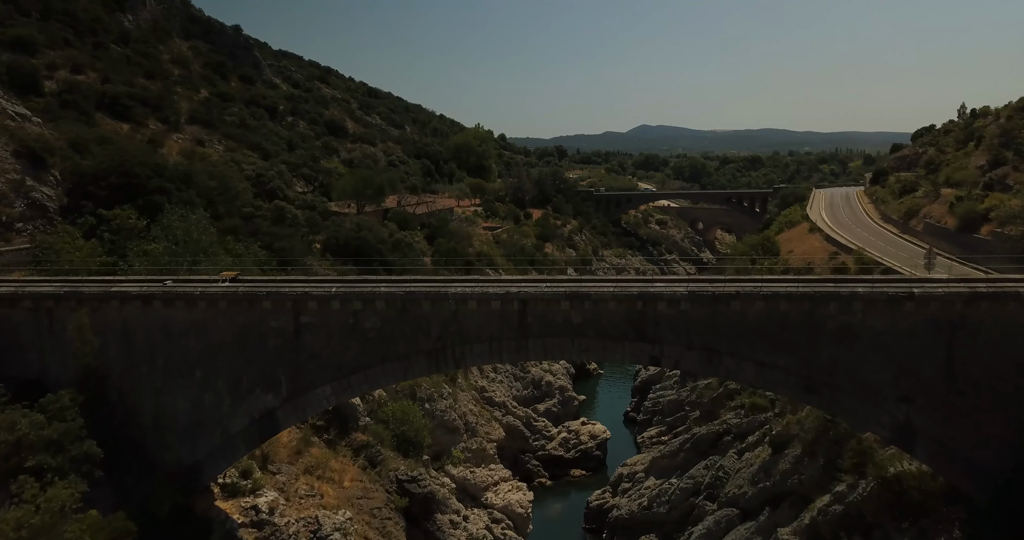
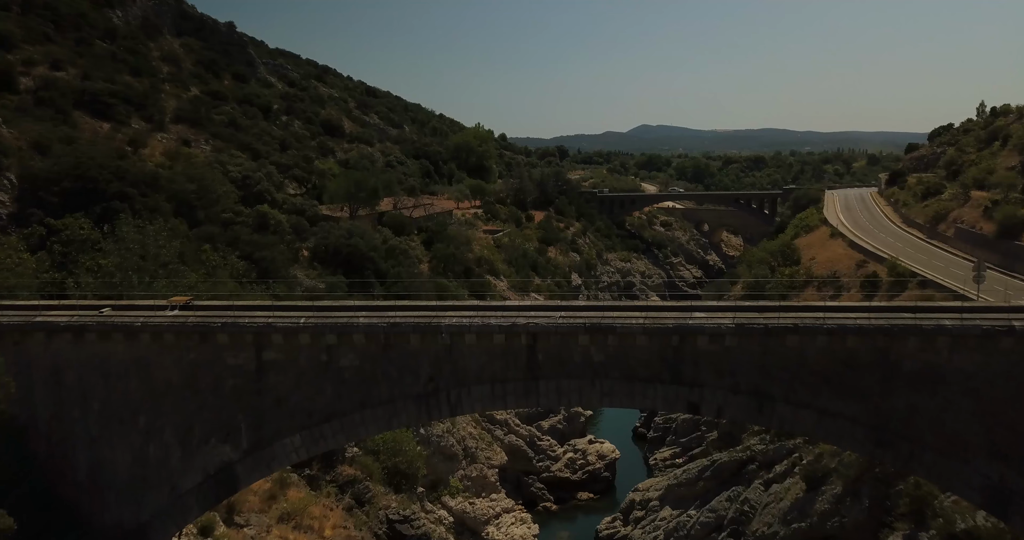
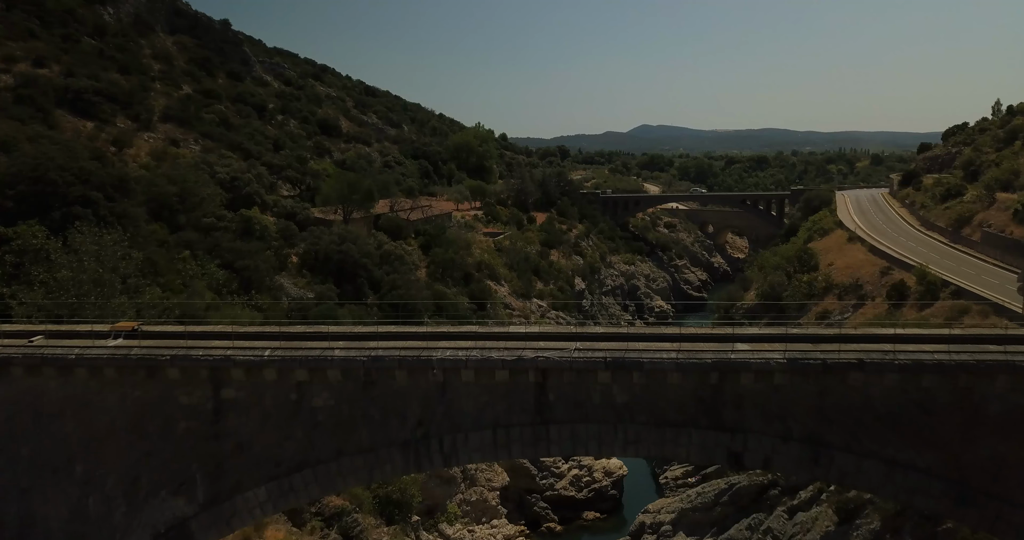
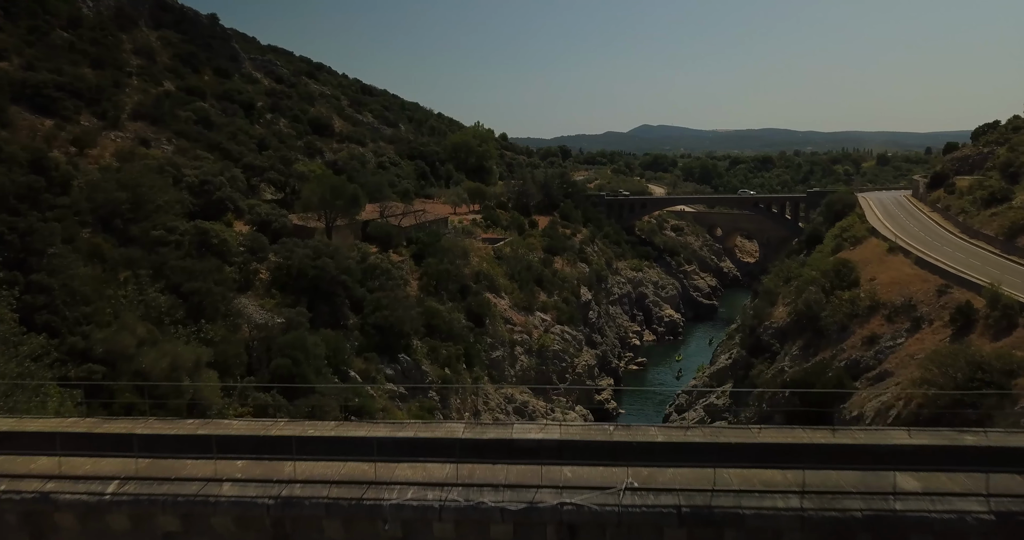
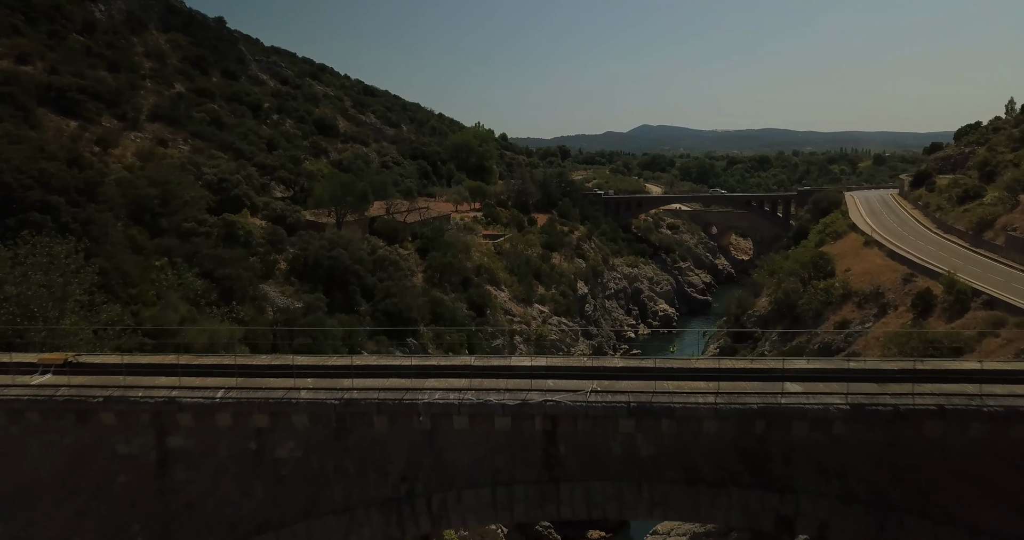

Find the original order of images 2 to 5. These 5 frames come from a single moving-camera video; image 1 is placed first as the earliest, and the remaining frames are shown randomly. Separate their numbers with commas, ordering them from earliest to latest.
2, 3, 5, 4
